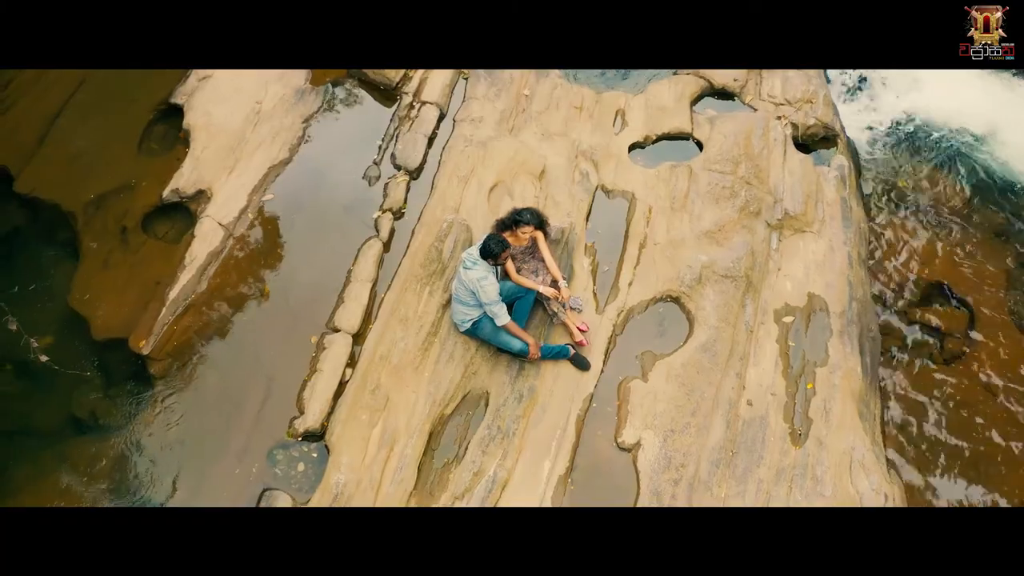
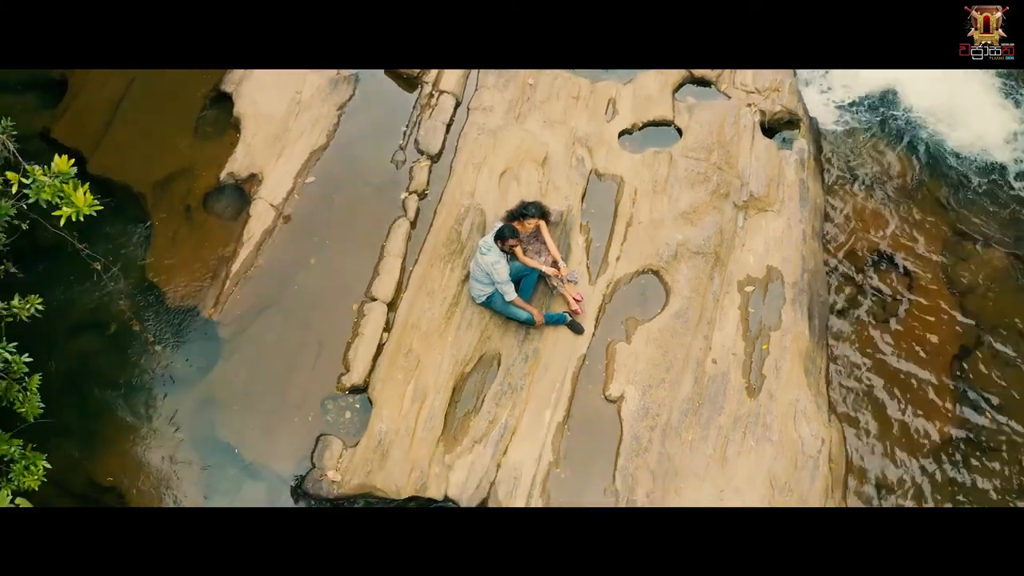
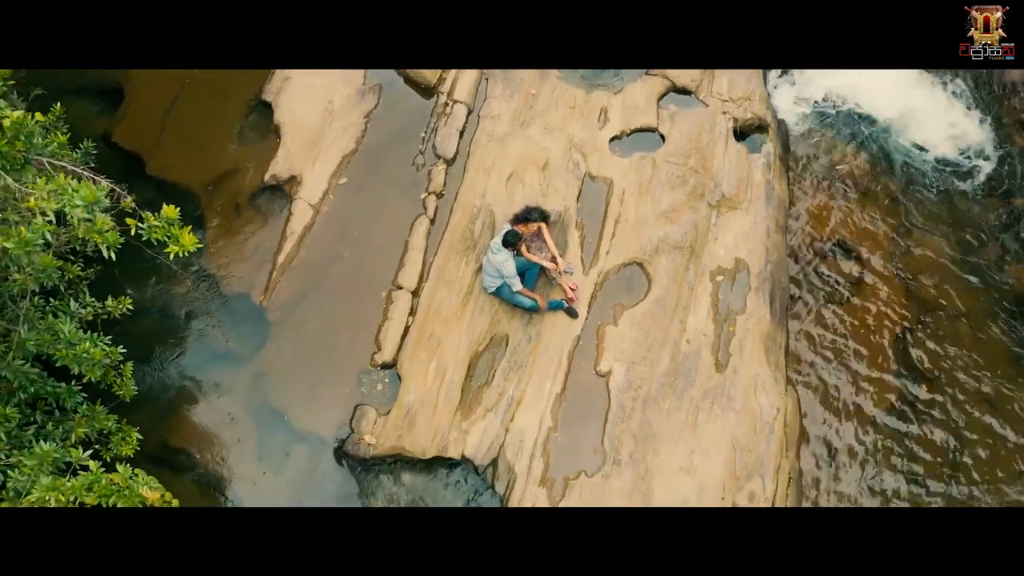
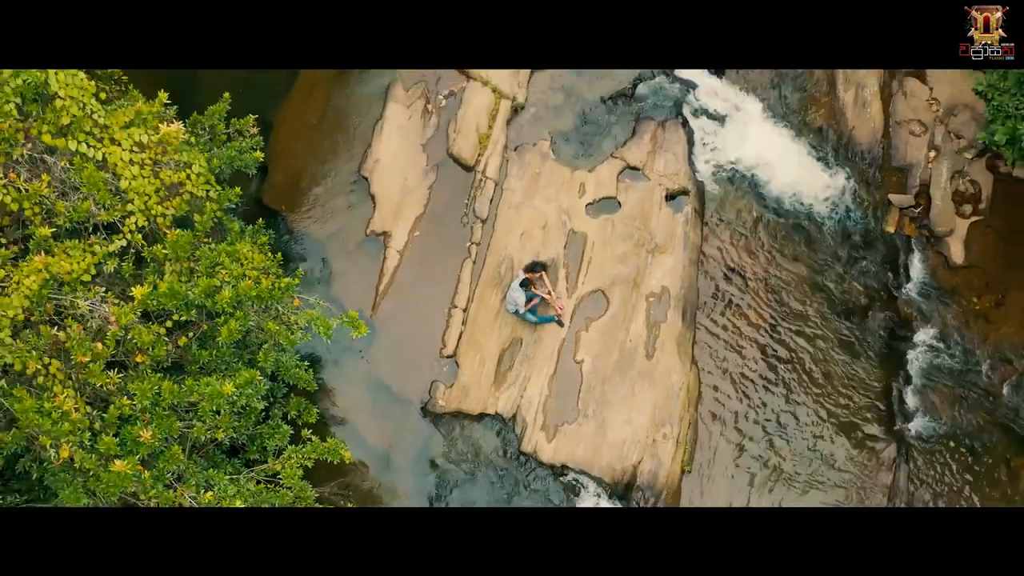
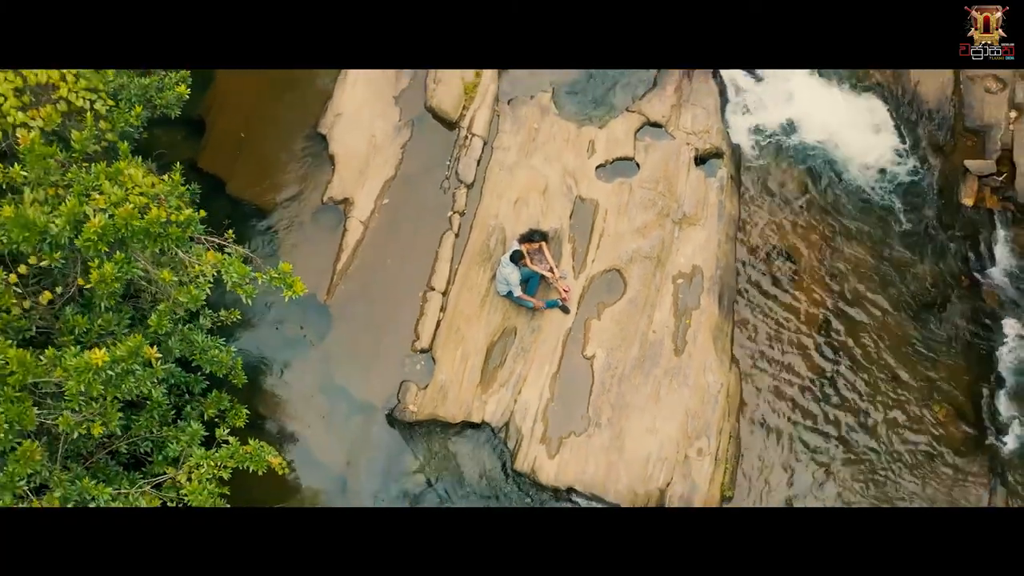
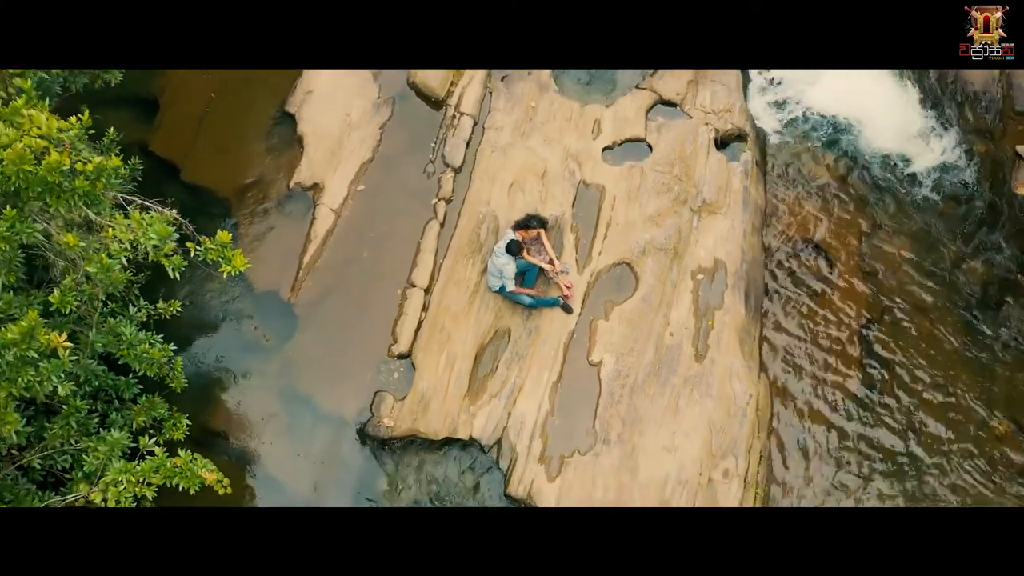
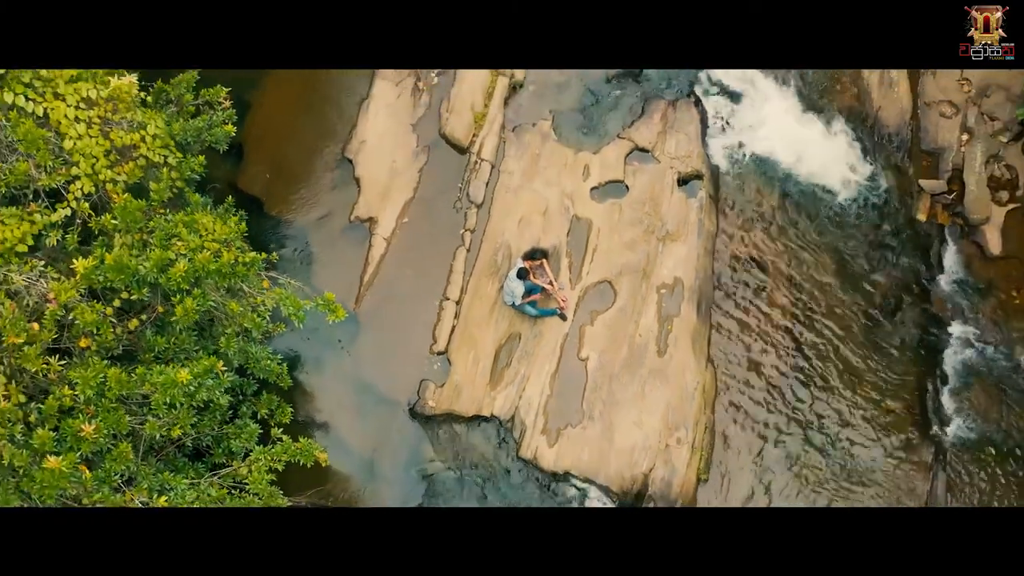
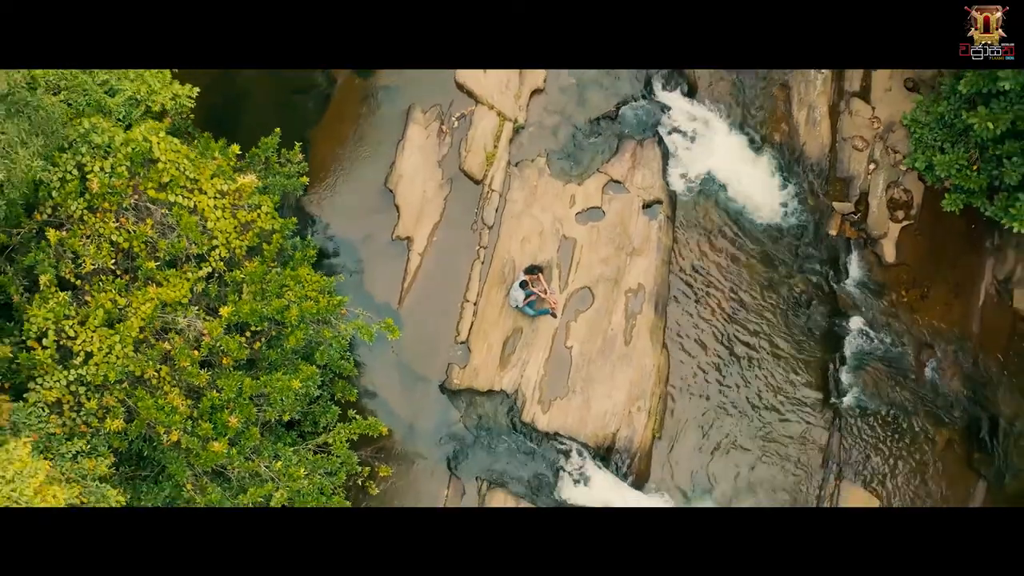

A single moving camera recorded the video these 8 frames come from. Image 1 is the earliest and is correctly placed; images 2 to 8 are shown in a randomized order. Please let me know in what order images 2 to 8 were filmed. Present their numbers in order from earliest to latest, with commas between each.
2, 3, 6, 5, 7, 4, 8
